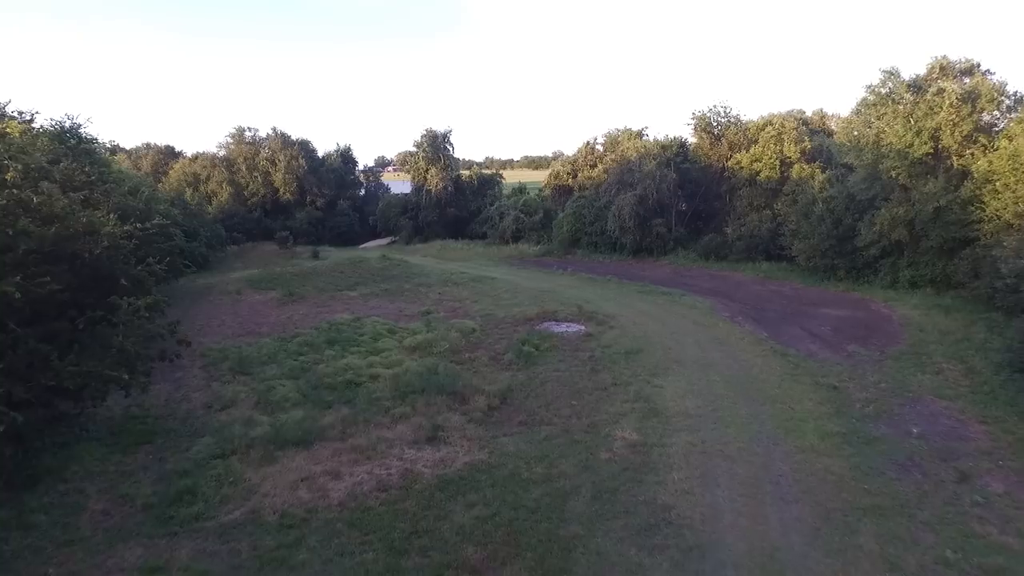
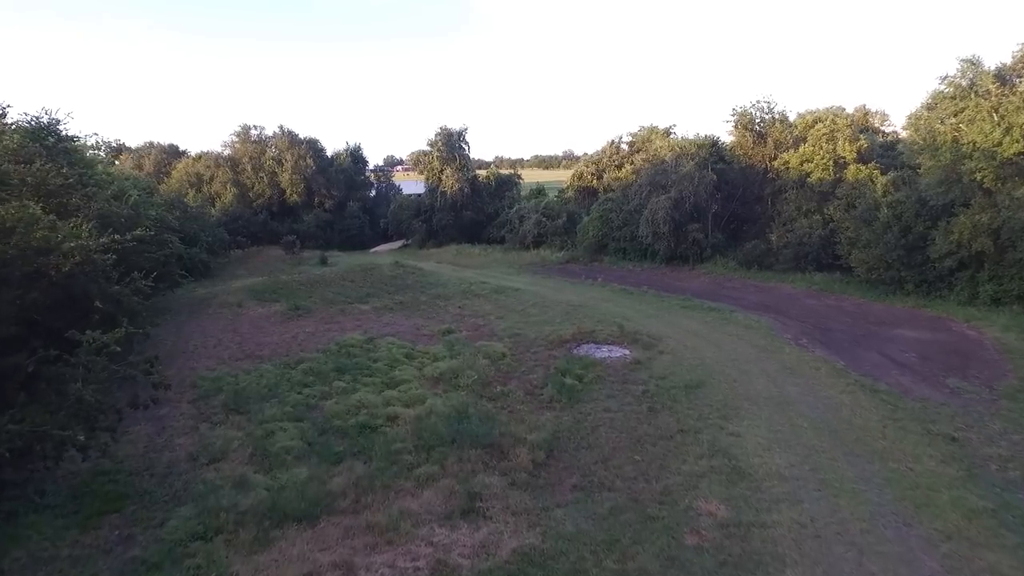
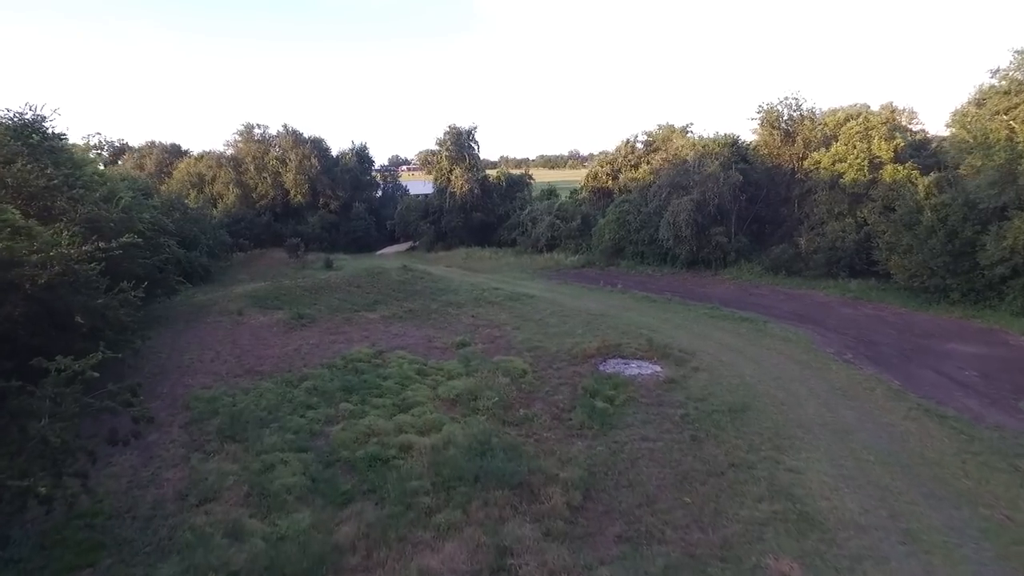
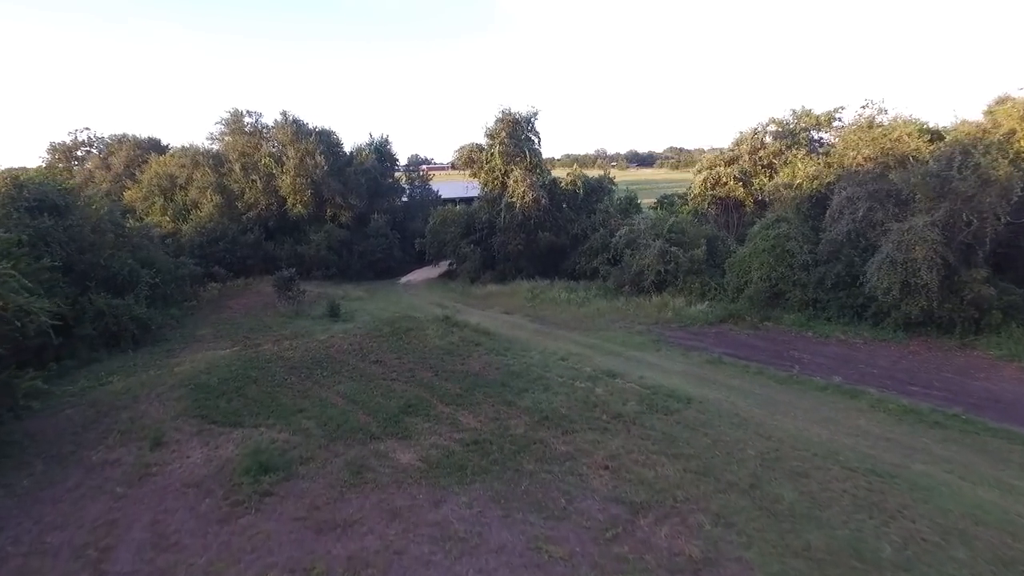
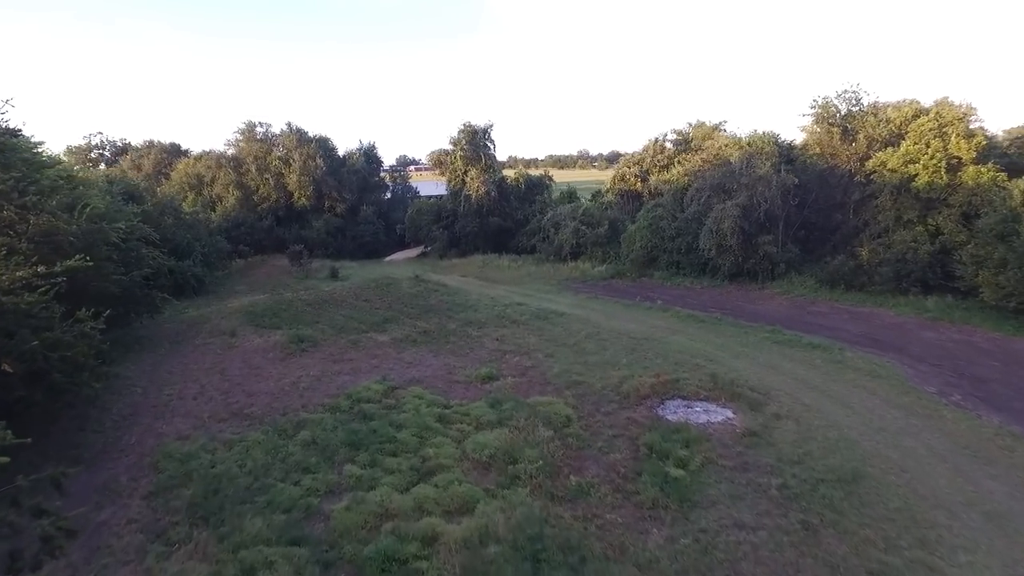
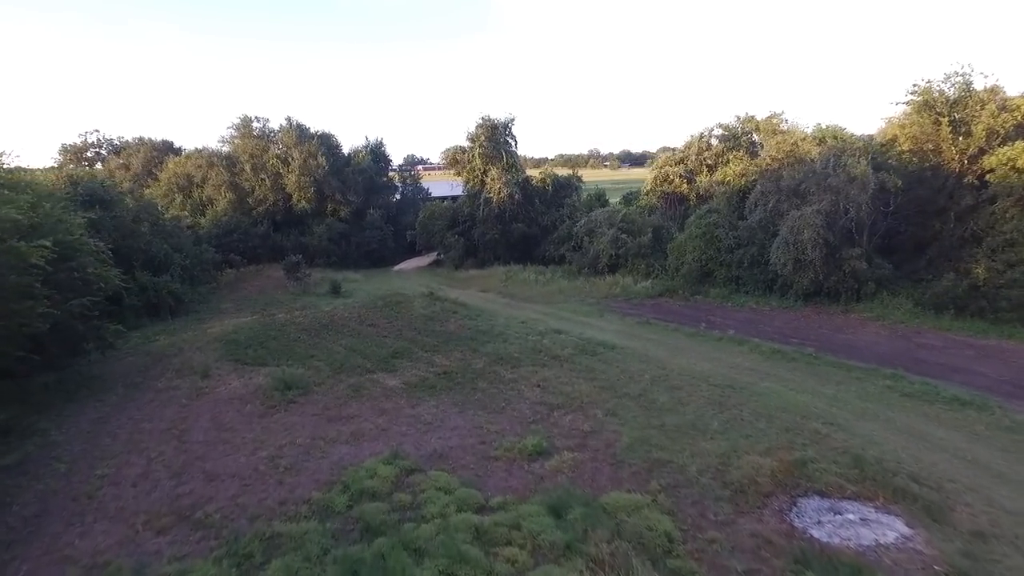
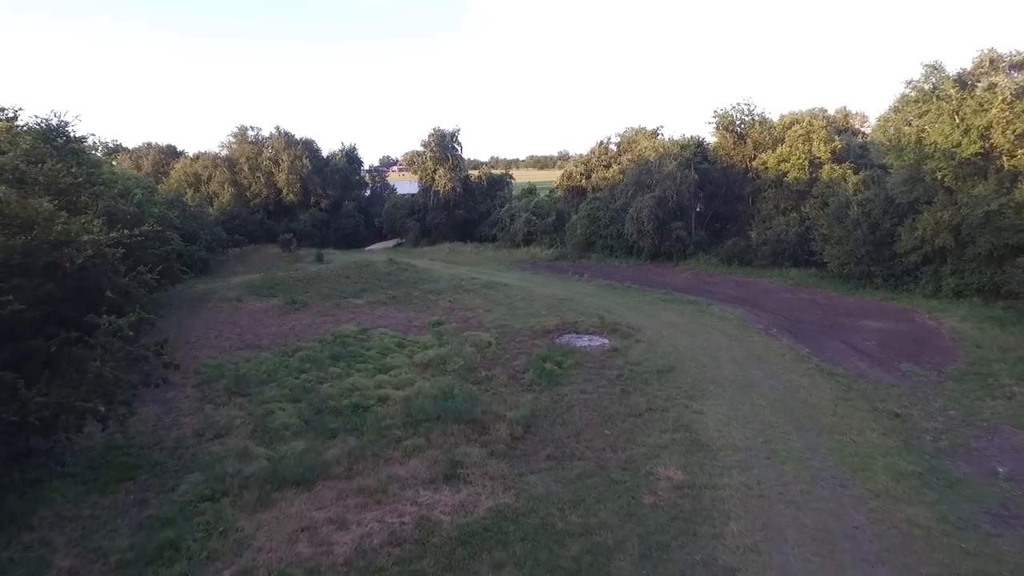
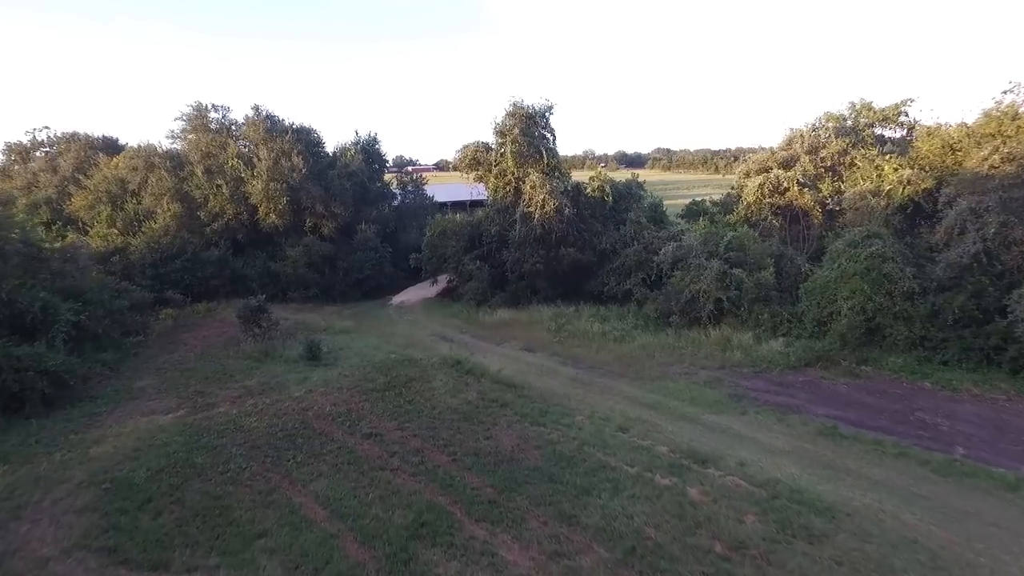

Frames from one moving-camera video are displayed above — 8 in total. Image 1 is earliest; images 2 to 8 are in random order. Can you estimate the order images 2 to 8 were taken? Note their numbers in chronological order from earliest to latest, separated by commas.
7, 2, 3, 5, 6, 4, 8
